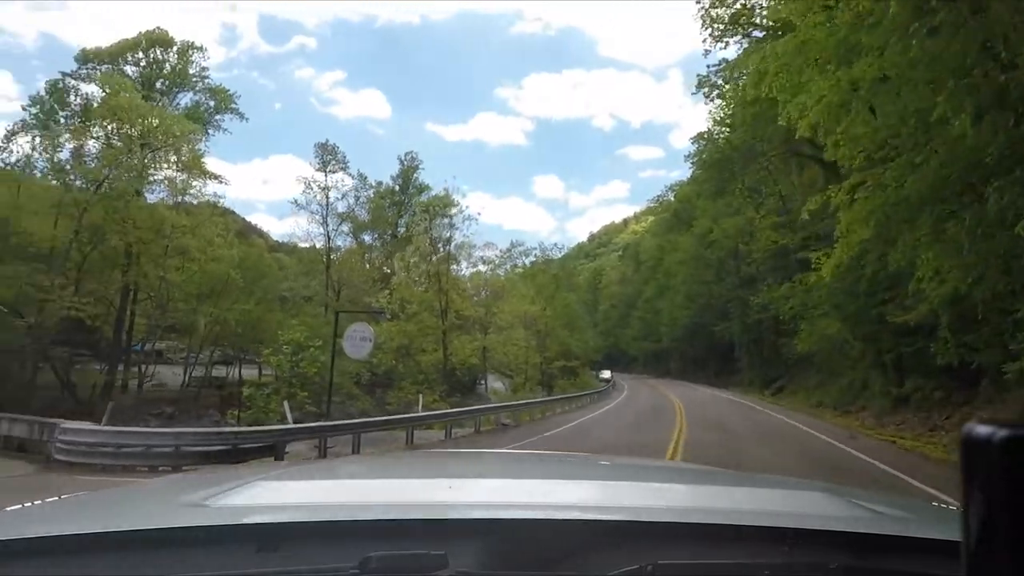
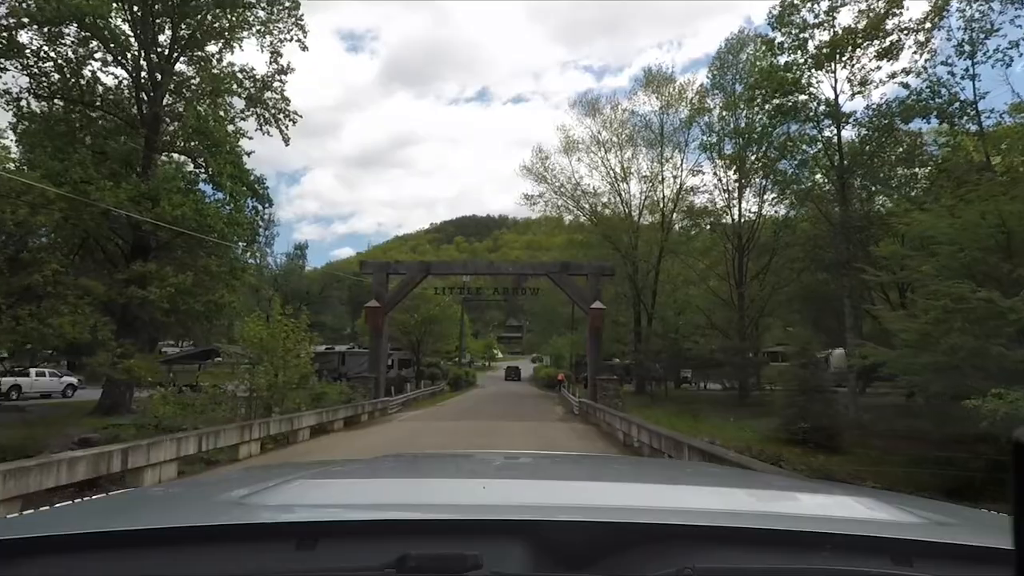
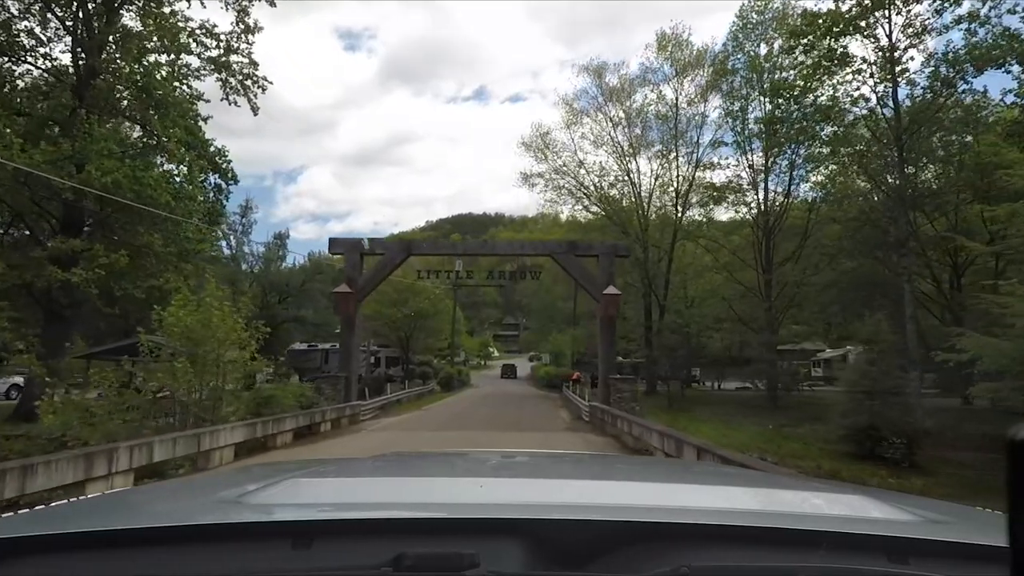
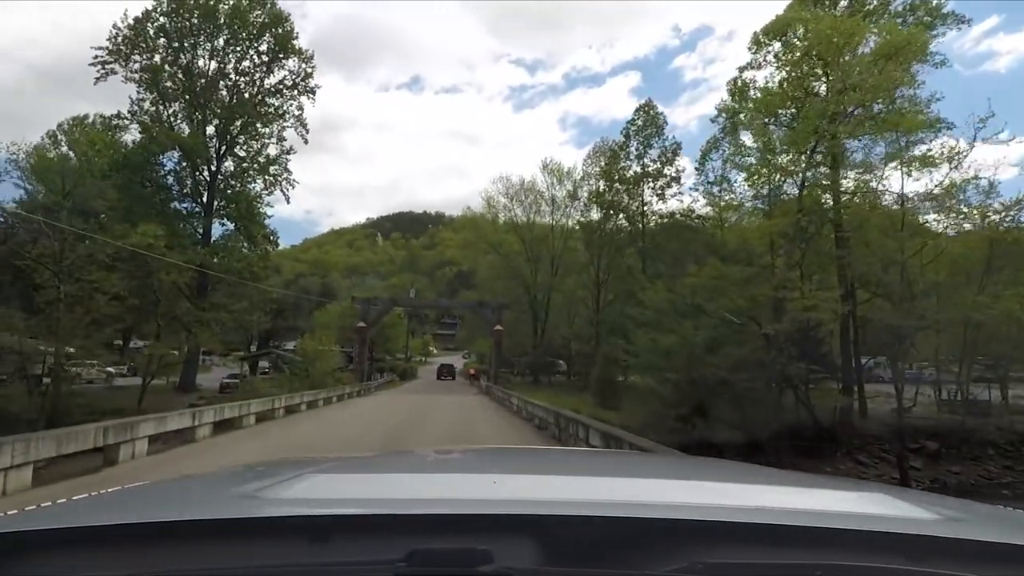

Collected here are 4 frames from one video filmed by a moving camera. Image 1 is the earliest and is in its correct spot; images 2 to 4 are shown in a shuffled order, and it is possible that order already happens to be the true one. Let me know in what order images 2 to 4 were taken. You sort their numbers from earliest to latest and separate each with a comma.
4, 2, 3
